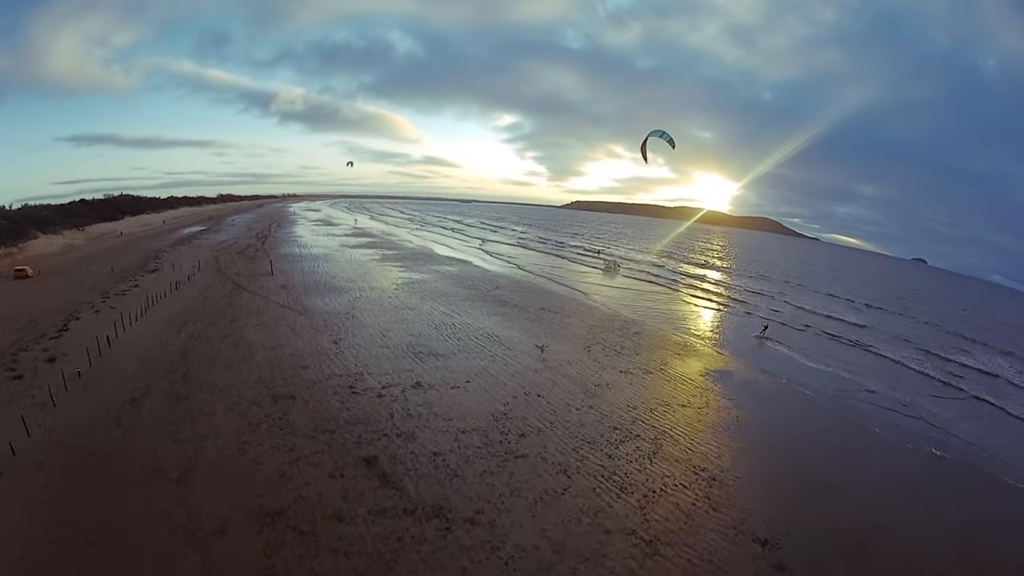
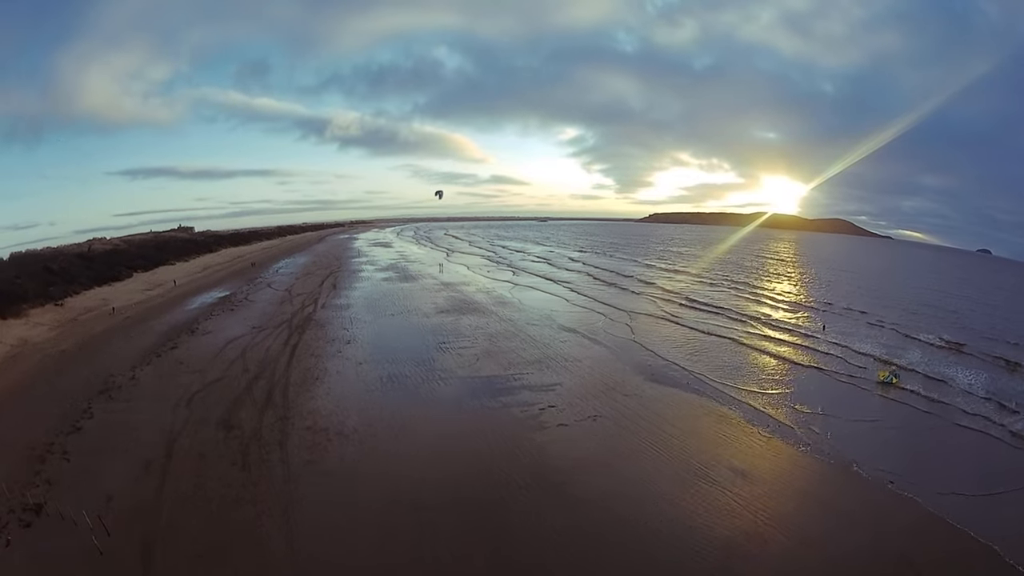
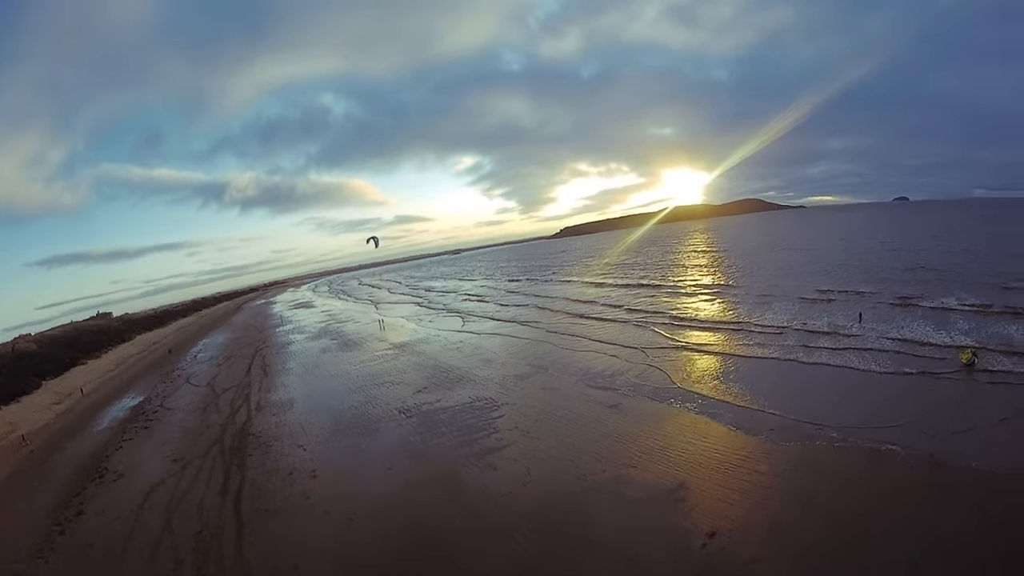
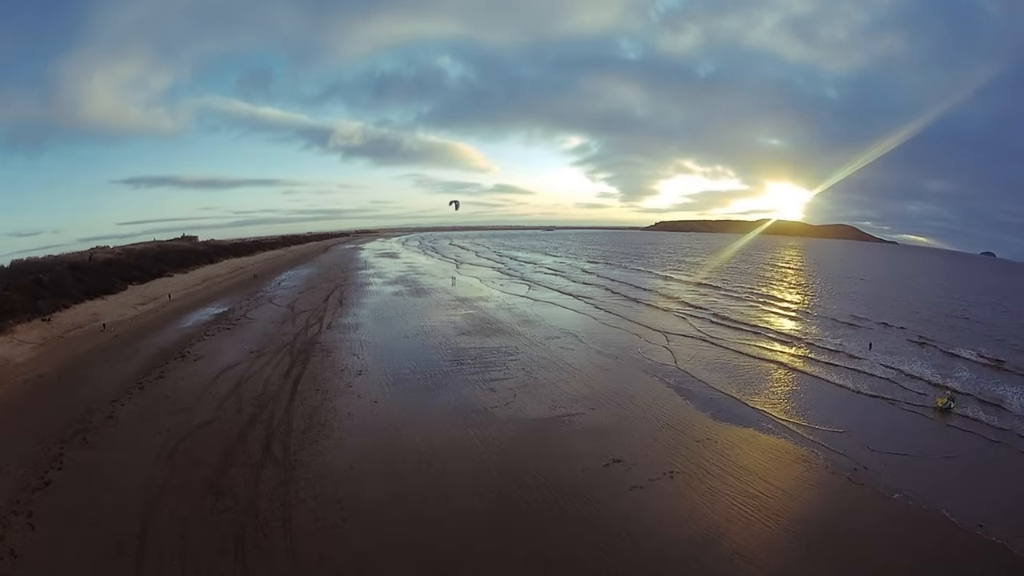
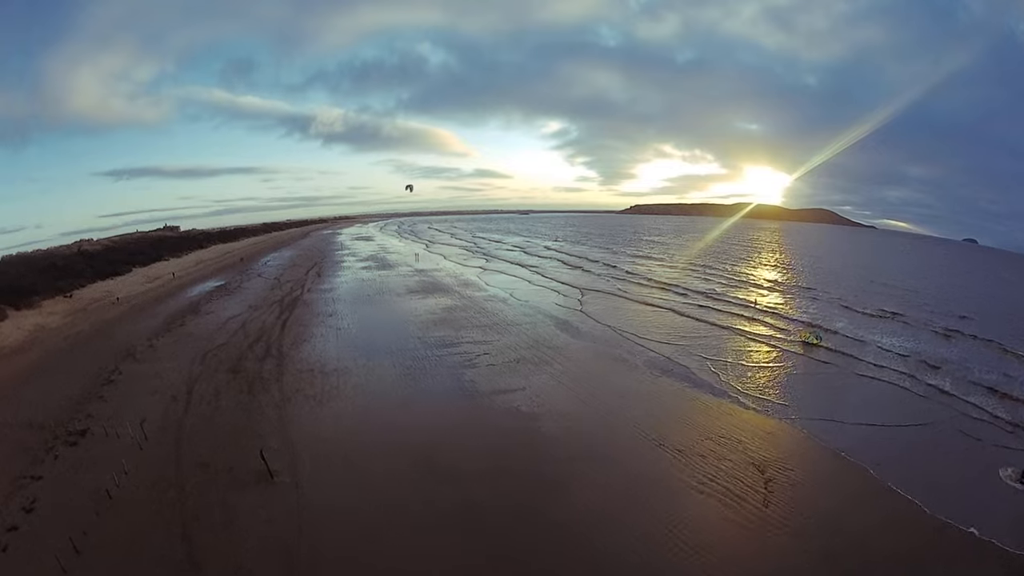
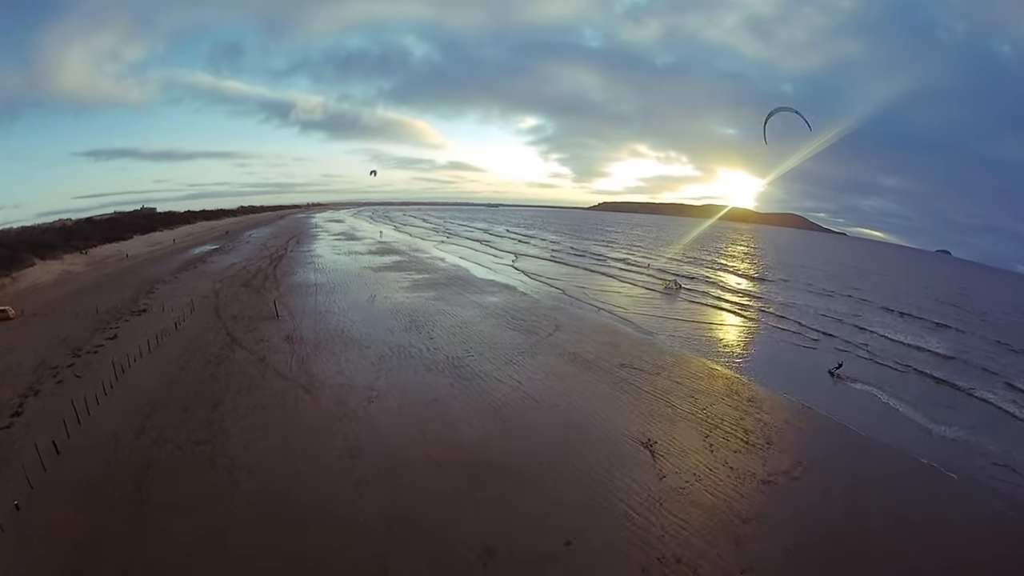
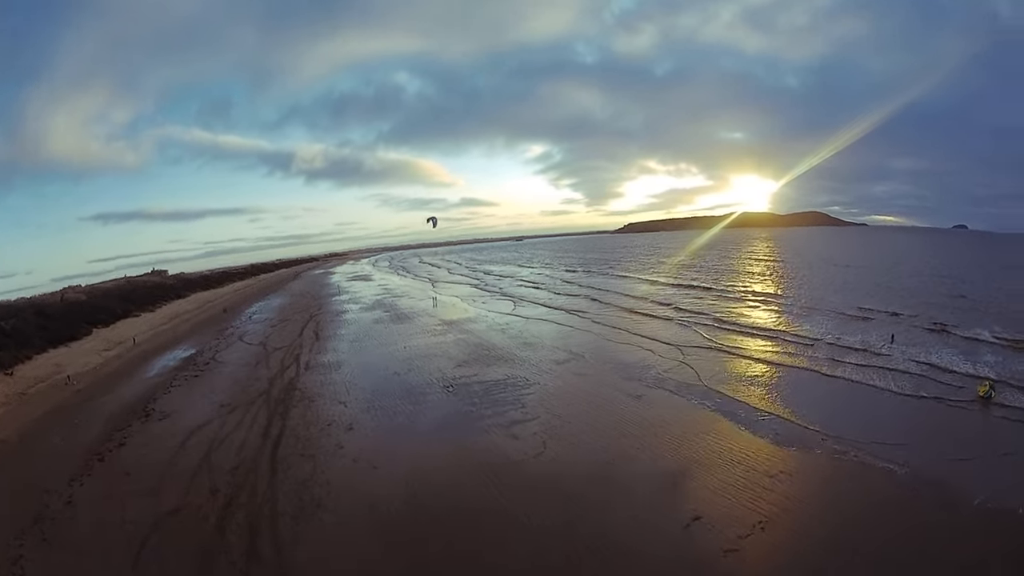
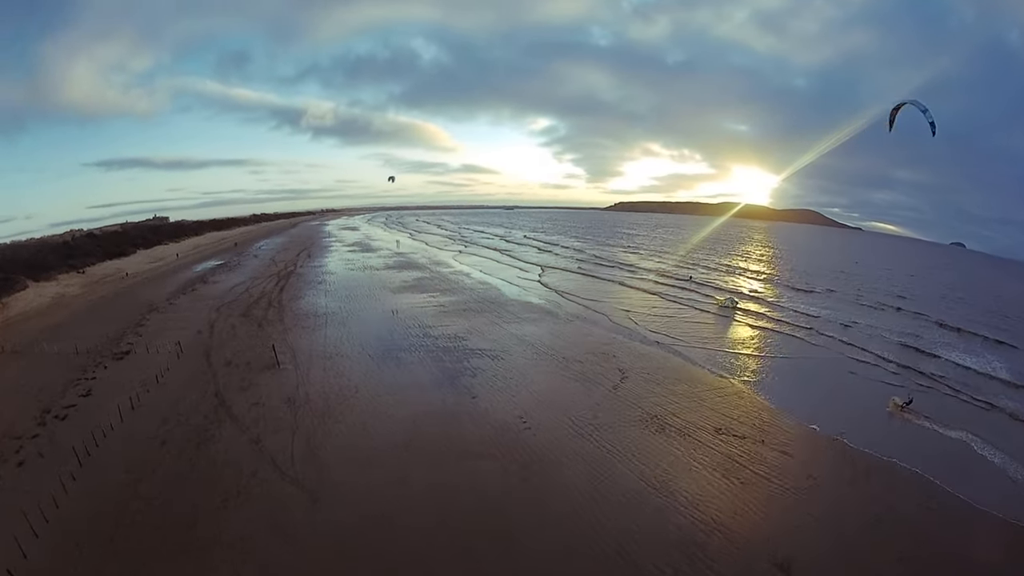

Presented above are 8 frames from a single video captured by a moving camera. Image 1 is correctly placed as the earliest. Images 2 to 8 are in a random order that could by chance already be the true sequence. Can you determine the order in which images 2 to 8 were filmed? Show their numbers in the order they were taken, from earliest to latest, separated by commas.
6, 8, 5, 2, 4, 7, 3
